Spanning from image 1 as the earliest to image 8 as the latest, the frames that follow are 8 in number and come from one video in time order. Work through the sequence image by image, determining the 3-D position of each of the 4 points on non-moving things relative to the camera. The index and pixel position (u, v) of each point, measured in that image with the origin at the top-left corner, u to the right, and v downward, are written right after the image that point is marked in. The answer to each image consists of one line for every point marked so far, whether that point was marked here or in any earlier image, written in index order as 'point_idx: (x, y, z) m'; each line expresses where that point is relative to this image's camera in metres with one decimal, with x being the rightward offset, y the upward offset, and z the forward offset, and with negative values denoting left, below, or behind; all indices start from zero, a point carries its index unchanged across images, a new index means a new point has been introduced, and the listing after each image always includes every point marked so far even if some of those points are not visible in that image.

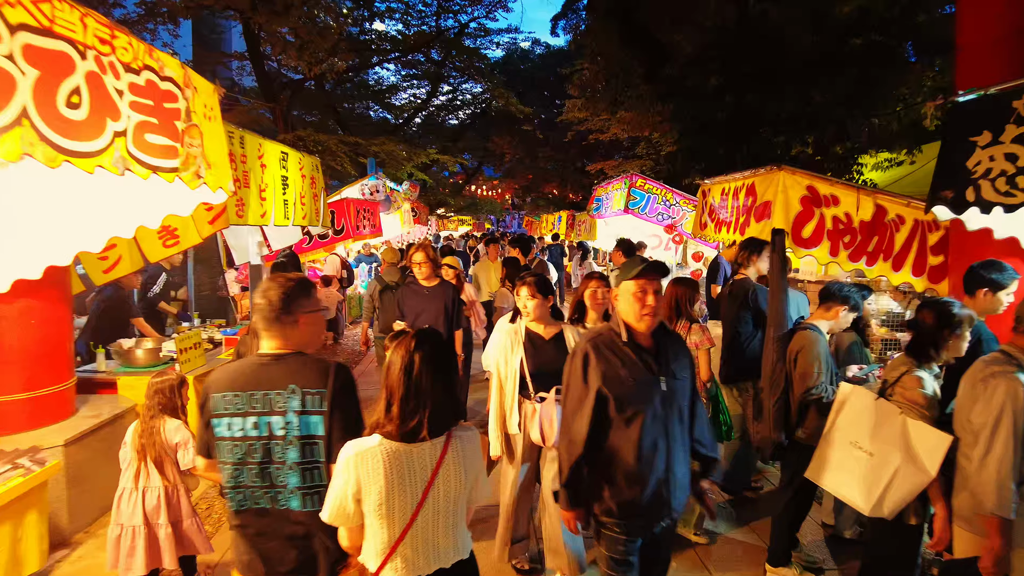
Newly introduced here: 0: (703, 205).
0: (+2.1, +0.9, +7.5) m
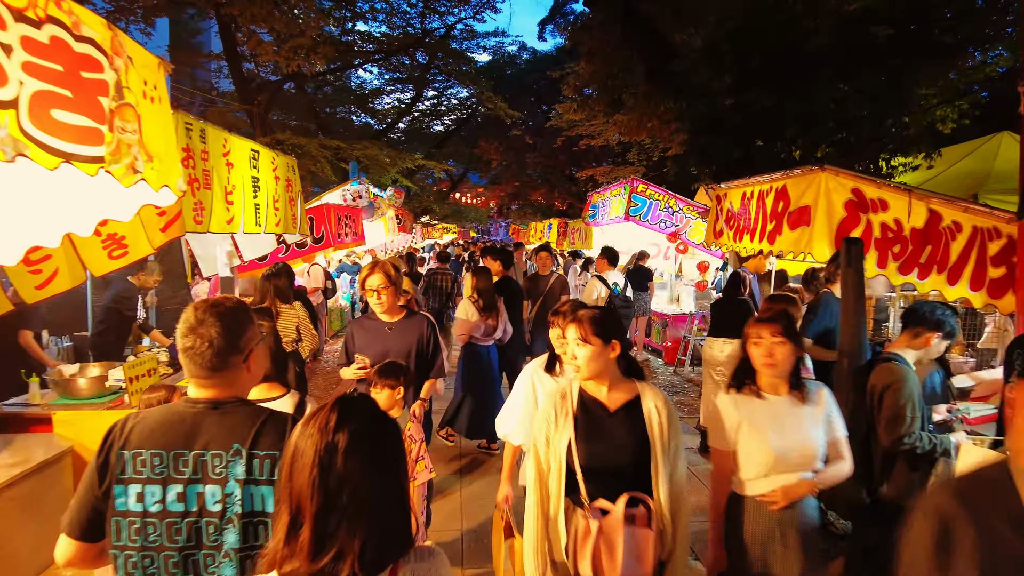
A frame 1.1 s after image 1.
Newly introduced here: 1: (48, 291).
0: (+2.1, +0.8, +6.9) m
1: (-2.6, 0.0, +3.8) m
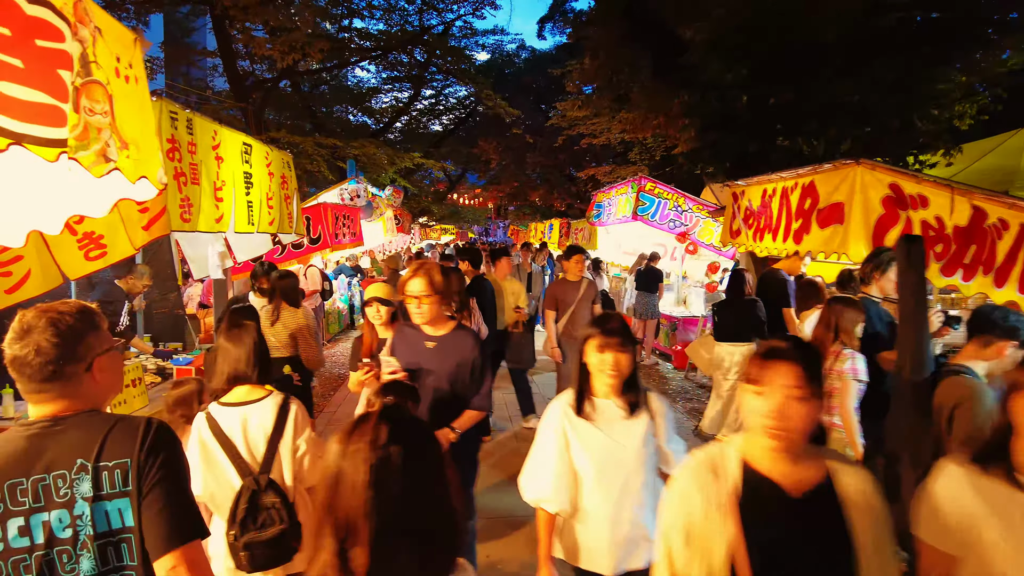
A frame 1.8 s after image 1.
0: (+2.1, +0.8, +6.6) m
1: (-2.5, 0.0, +3.5) m
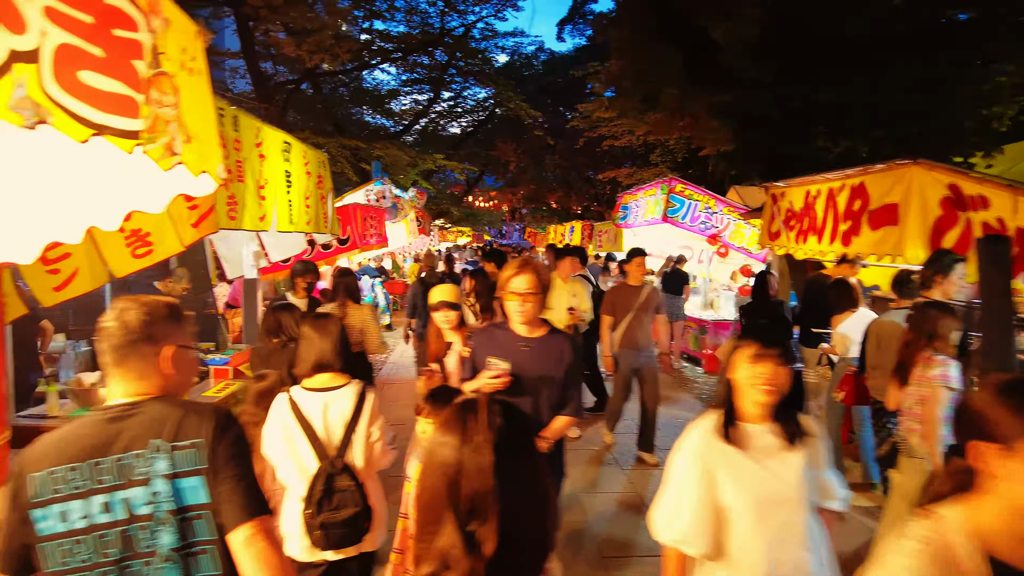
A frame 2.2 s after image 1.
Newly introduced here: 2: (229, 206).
0: (+2.5, +0.7, +6.5) m
1: (-2.3, 0.0, +3.4) m
2: (-1.6, +0.5, +3.8) m
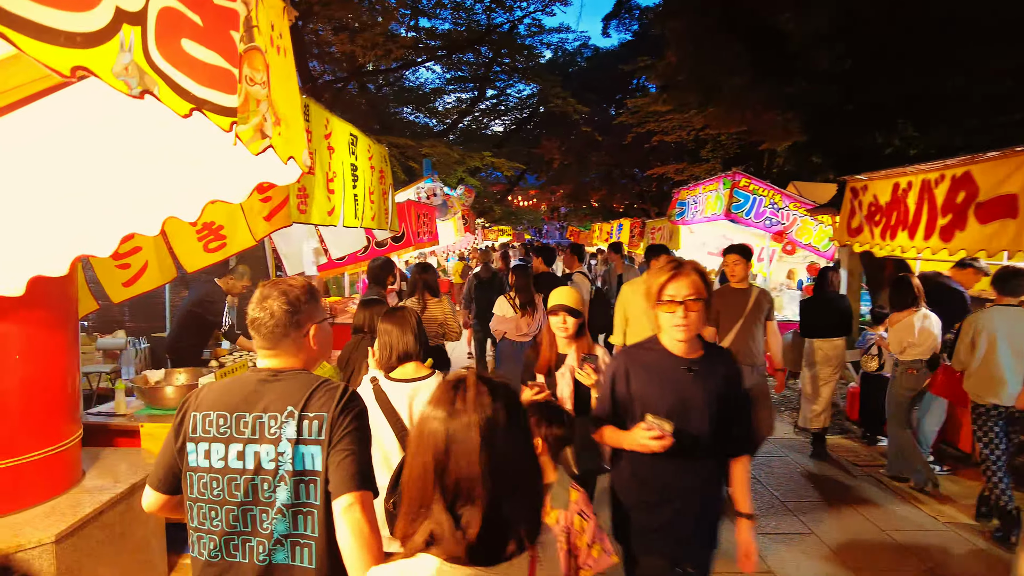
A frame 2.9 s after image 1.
0: (+3.1, +0.7, +6.1) m
1: (-1.9, 0.0, +3.3) m
2: (-1.2, +0.5, +3.7) m
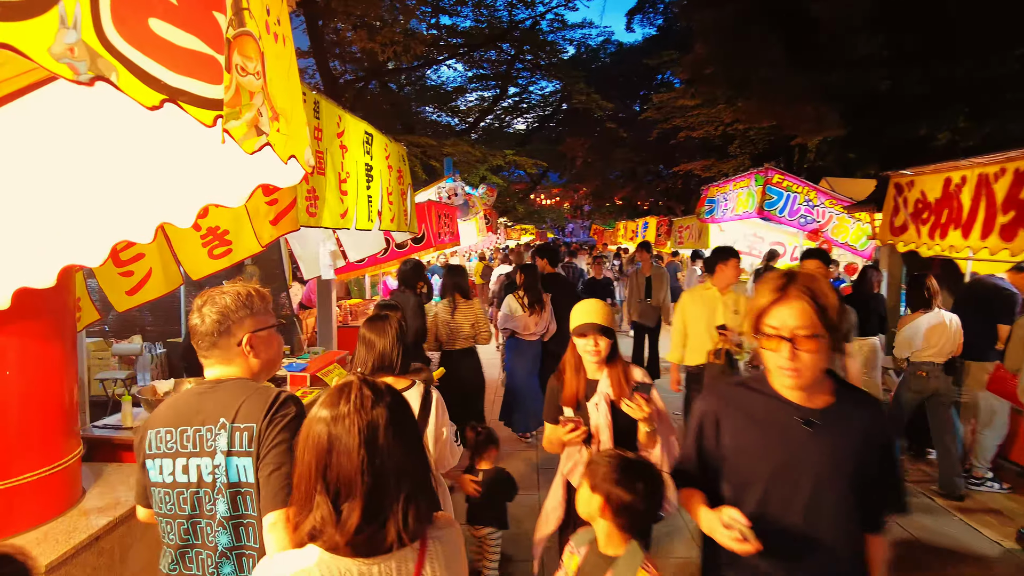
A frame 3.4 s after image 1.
0: (+3.3, +0.7, +5.7) m
1: (-1.7, 0.0, +3.2) m
2: (-1.0, +0.5, +3.5) m
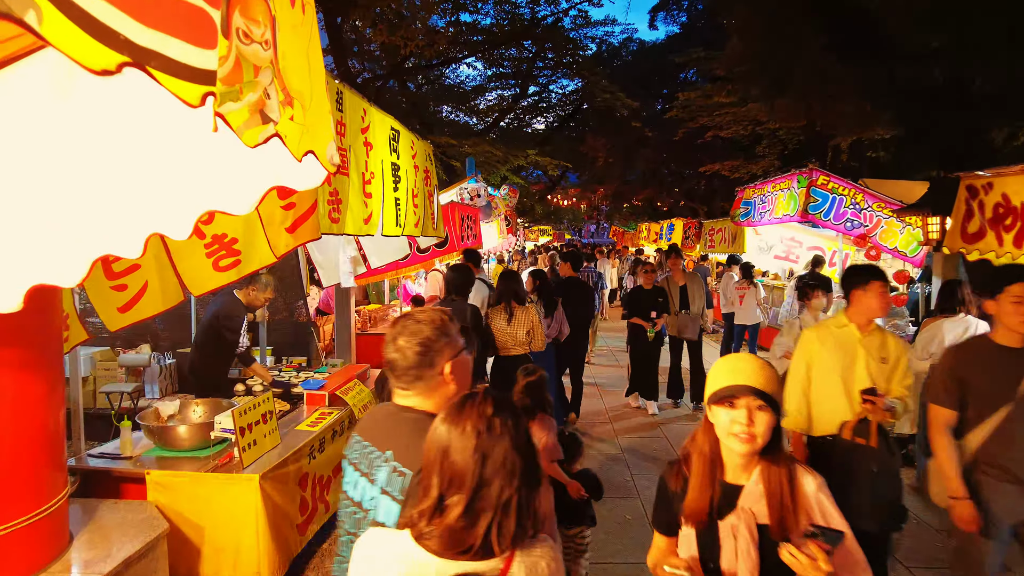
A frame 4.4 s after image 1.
0: (+3.5, +0.6, +5.2) m
1: (-1.5, -0.1, +2.7) m
2: (-0.8, +0.4, +3.0) m
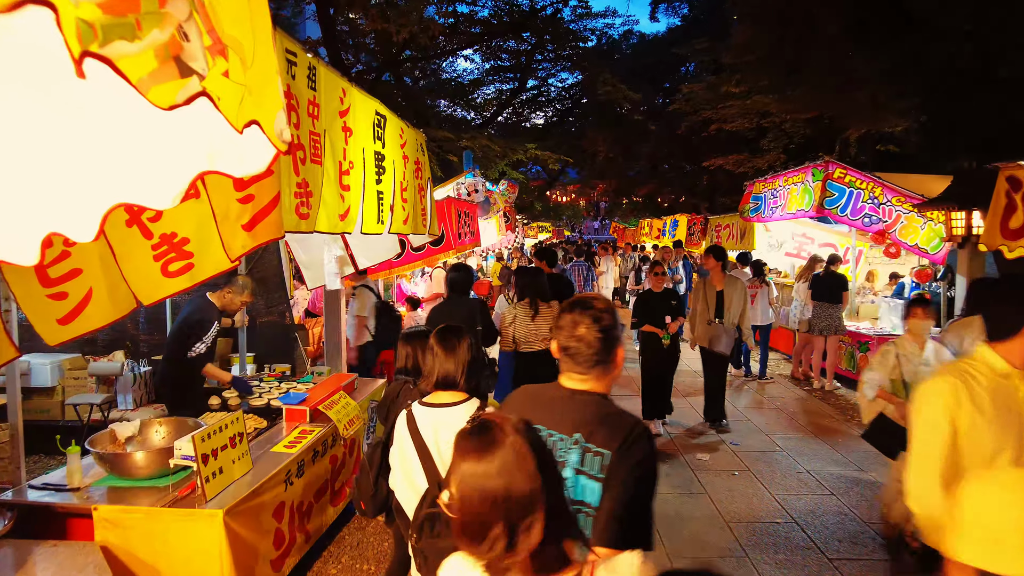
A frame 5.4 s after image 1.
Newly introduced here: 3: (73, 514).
0: (+3.5, +0.6, +4.8) m
1: (-1.5, -0.1, +2.3) m
2: (-0.8, +0.4, +2.6) m
3: (-1.9, -1.0, +2.9) m
